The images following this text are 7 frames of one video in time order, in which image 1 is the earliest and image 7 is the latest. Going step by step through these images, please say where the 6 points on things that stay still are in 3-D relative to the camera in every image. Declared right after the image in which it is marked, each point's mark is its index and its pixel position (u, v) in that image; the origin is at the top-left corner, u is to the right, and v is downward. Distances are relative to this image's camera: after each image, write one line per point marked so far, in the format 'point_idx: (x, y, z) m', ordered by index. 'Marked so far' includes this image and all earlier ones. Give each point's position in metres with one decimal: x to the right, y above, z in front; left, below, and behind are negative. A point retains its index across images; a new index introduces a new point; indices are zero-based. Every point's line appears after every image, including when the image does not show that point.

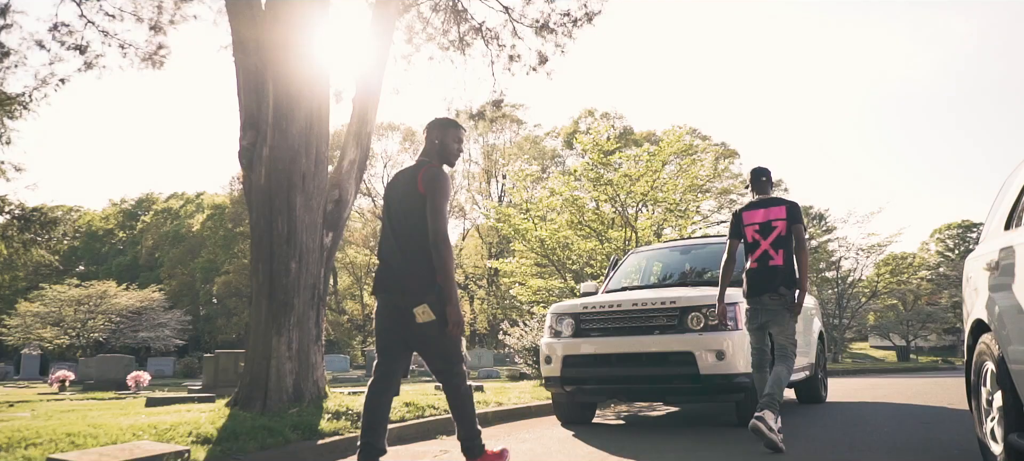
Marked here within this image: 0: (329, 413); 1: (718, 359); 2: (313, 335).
0: (-1.6, -1.6, +7.1) m
1: (+1.8, -1.2, +7.2) m
2: (-2.0, -1.0, +7.9) m
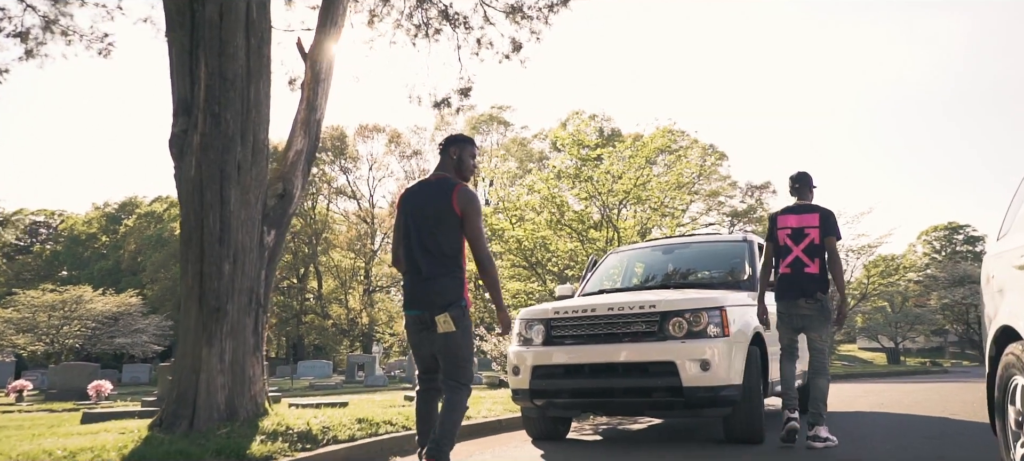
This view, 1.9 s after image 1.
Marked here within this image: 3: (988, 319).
0: (-1.9, -1.6, +6.3) m
1: (+1.5, -1.1, +6.5) m
2: (-2.3, -1.0, +7.1) m
3: (+2.6, -0.5, +4.4) m
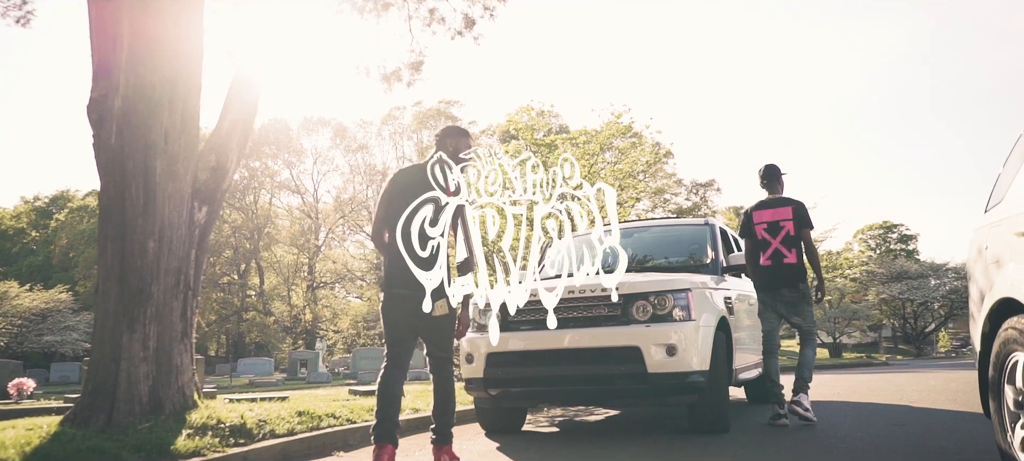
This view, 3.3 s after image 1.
0: (-2.3, -1.4, +5.8) m
1: (+1.2, -0.9, +6.1) m
2: (-2.7, -0.8, +6.5) m
3: (+2.4, -0.3, +4.1) m
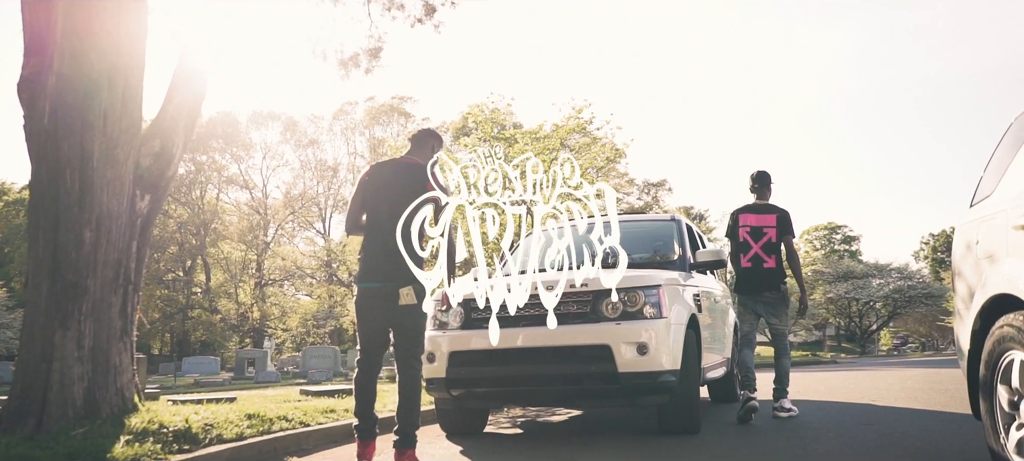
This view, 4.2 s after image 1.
0: (-2.5, -1.3, +5.3) m
1: (+0.9, -0.9, +5.9) m
2: (-3.0, -0.7, +6.1) m
3: (+2.3, -0.3, +4.0) m
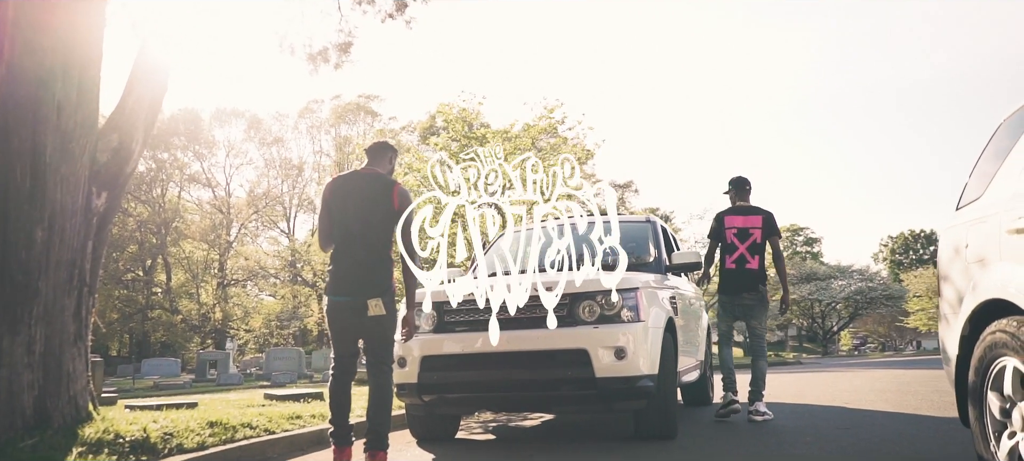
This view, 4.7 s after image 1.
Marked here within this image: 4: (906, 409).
0: (-2.7, -1.3, +5.1) m
1: (+0.8, -0.9, +5.8) m
2: (-3.2, -0.7, +5.8) m
3: (+2.2, -0.3, +3.9) m
4: (+4.1, -1.8, +8.3) m
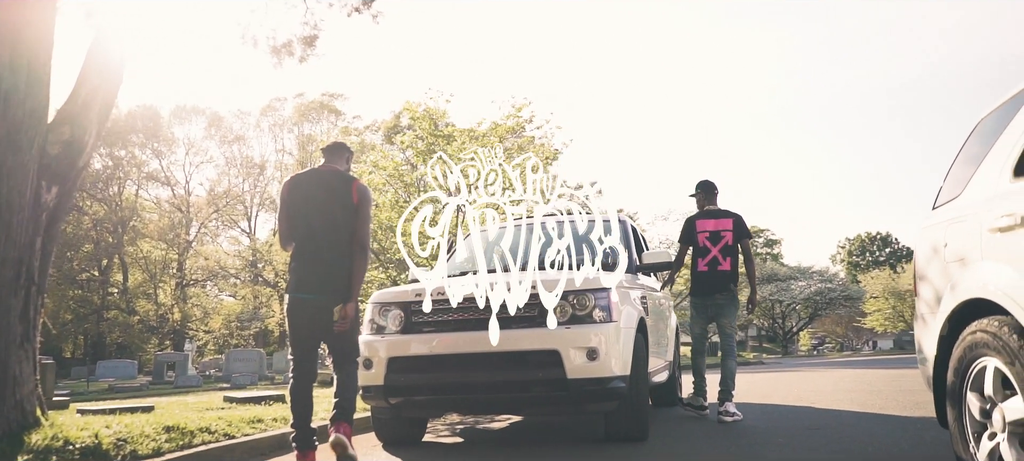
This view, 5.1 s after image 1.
0: (-2.8, -1.3, +4.8) m
1: (+0.5, -0.9, +5.7) m
2: (-3.4, -0.7, +5.5) m
3: (+2.0, -0.3, +3.8) m
4: (+3.7, -1.8, +8.3) m
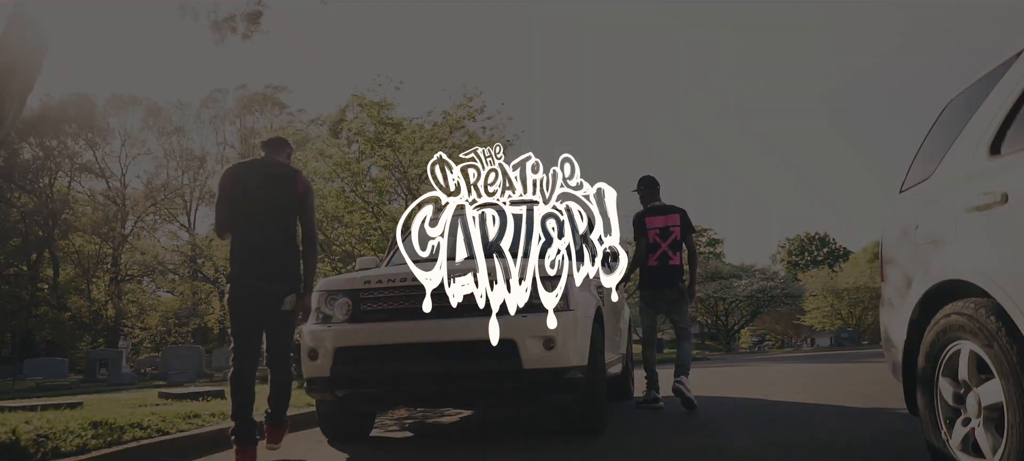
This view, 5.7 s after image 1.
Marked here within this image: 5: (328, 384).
0: (-3.1, -1.2, +4.4) m
1: (+0.2, -0.8, +5.5) m
2: (-3.7, -0.6, +5.0) m
3: (+1.9, -0.2, +3.7) m
4: (+3.2, -1.8, +8.3) m
5: (-1.3, -1.1, +5.6) m
